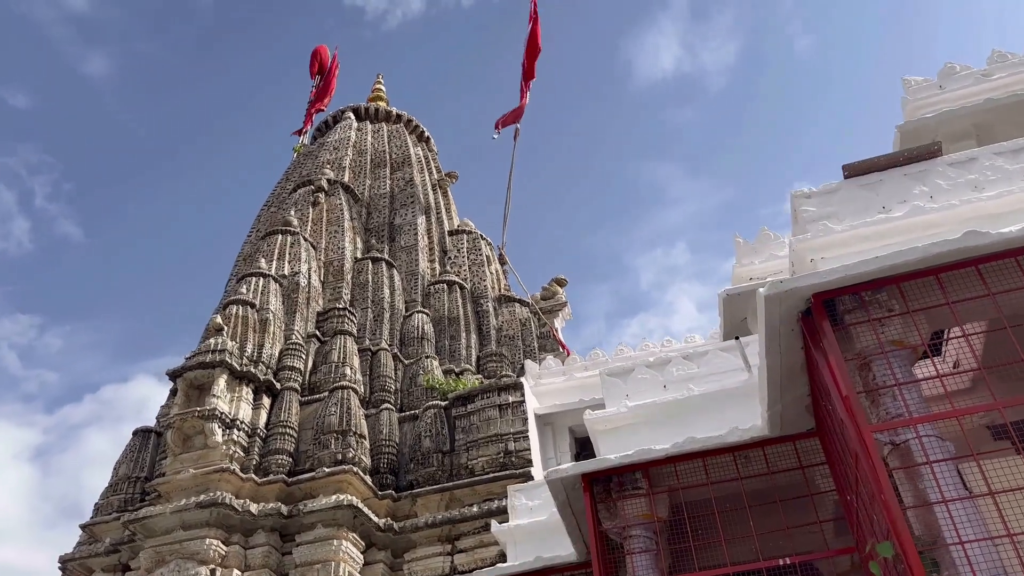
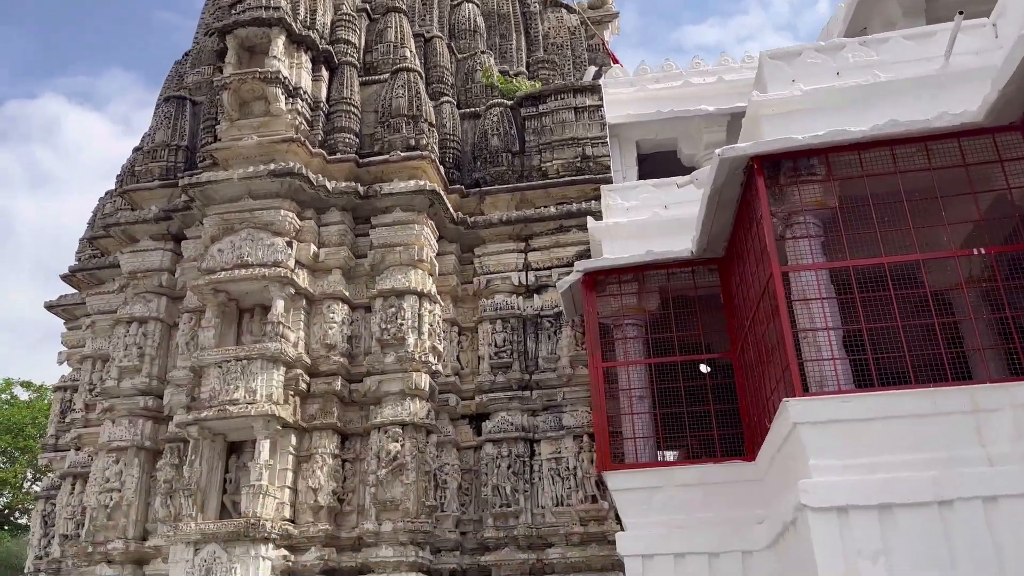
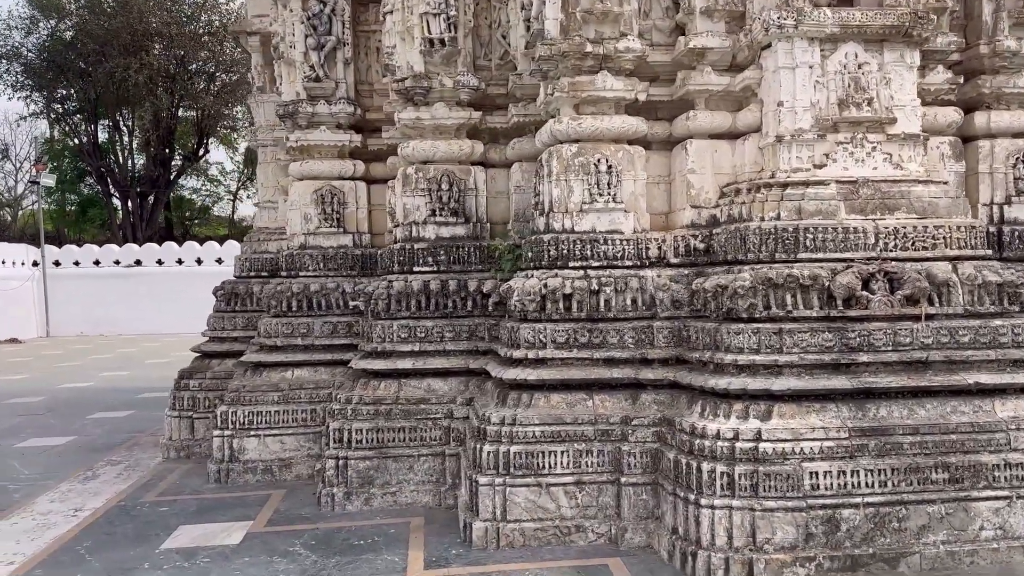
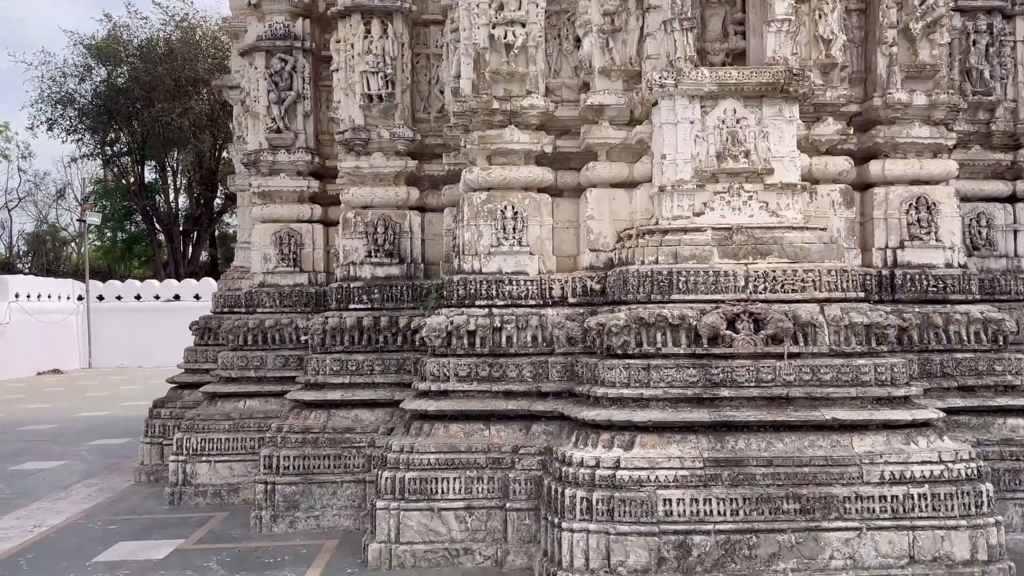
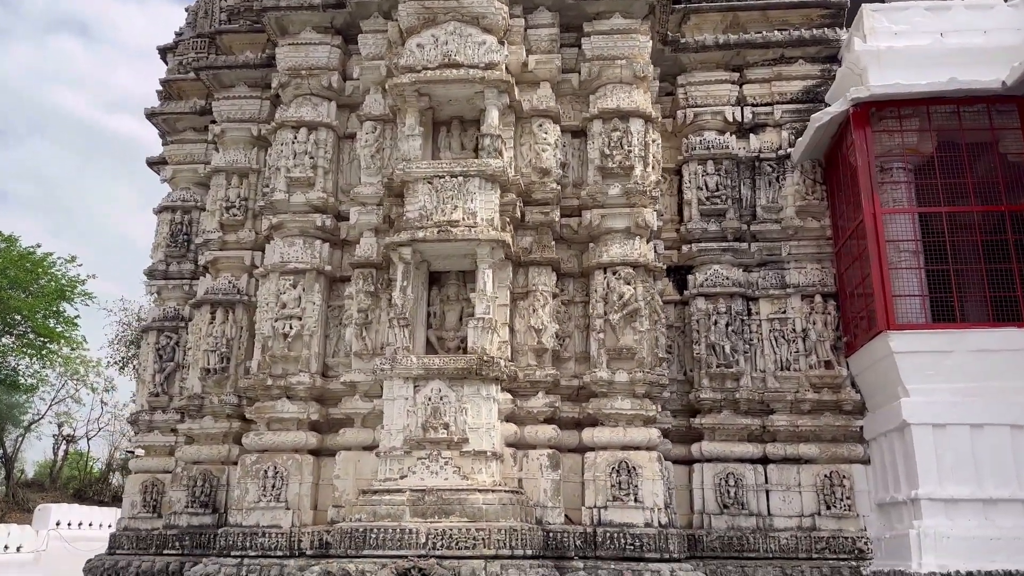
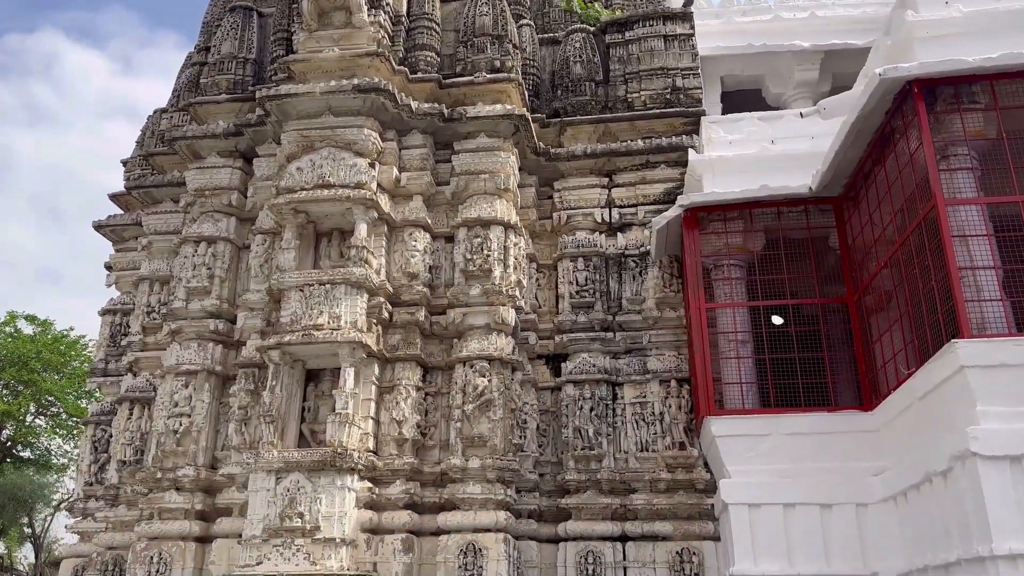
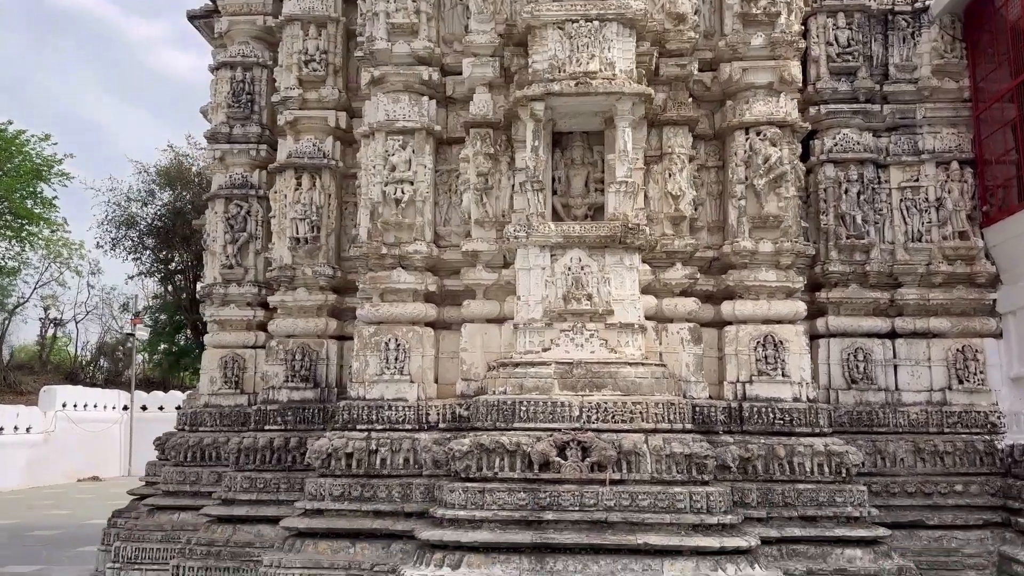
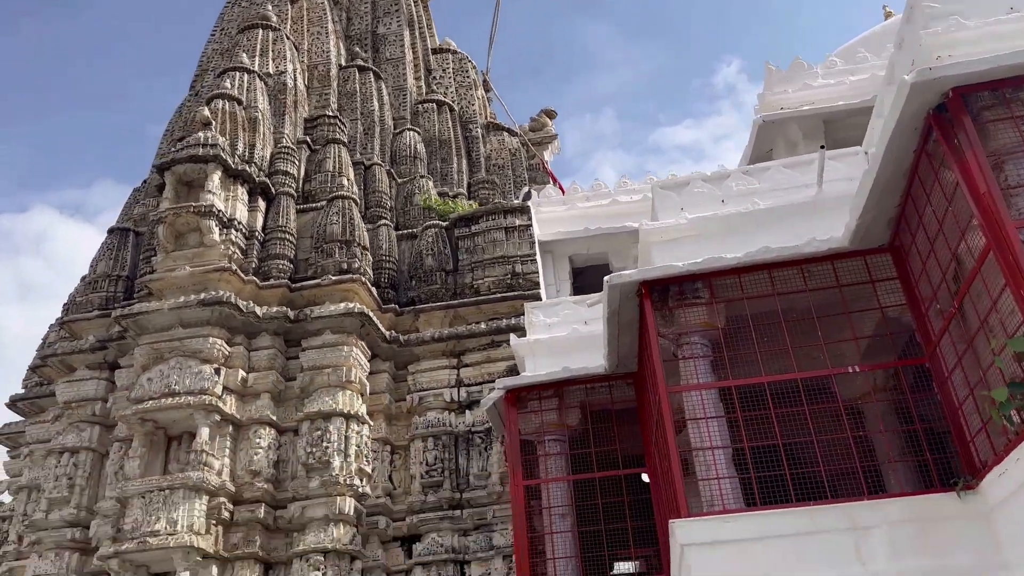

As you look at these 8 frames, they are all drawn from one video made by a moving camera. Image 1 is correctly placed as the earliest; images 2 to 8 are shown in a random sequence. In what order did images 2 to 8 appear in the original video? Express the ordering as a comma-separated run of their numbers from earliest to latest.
8, 2, 6, 5, 7, 4, 3
